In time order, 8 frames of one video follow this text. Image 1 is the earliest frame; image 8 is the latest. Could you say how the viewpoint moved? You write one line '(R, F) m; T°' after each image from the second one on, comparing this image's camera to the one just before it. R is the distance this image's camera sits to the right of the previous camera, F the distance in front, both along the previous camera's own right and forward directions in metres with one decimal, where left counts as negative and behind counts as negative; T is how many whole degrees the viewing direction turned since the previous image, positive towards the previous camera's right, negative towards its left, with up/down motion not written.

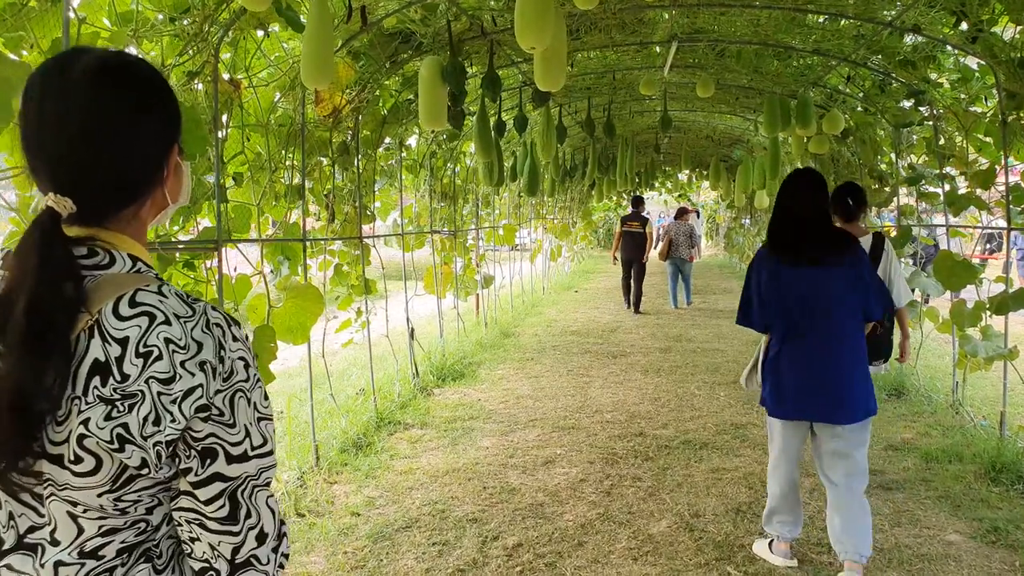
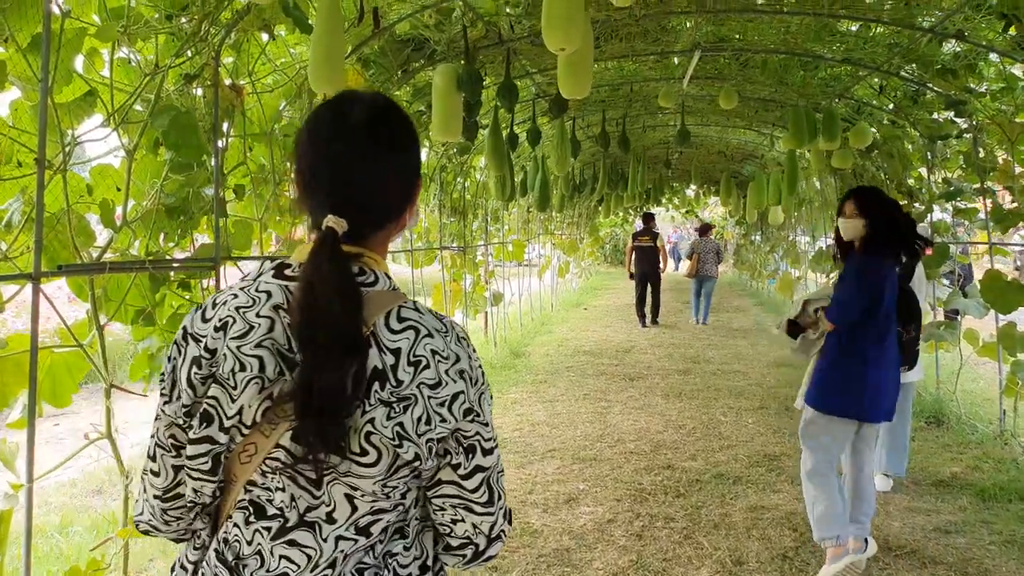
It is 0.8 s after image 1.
(-0.1, +0.2) m; 0°
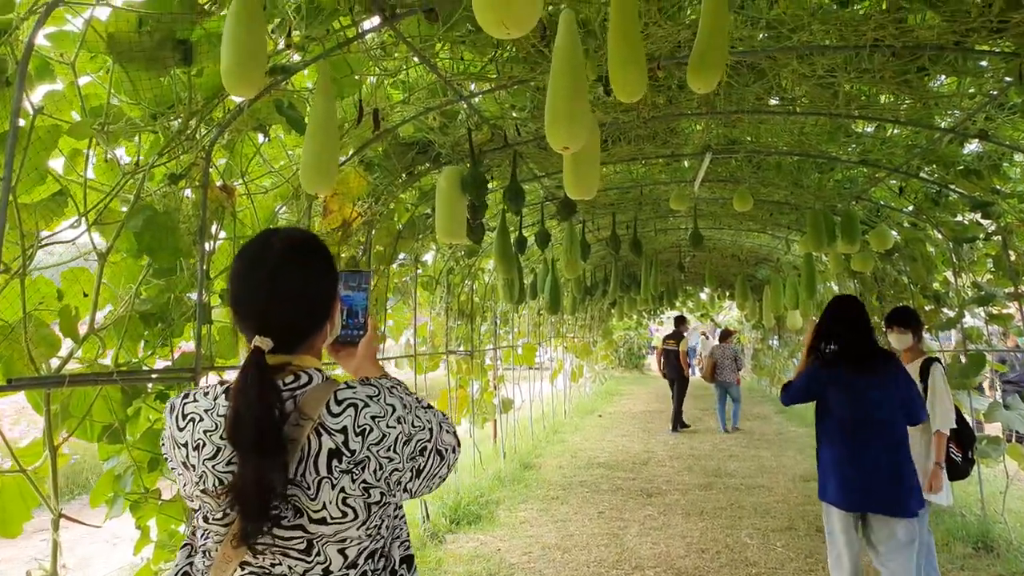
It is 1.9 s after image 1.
(0.0, +0.2) m; -1°
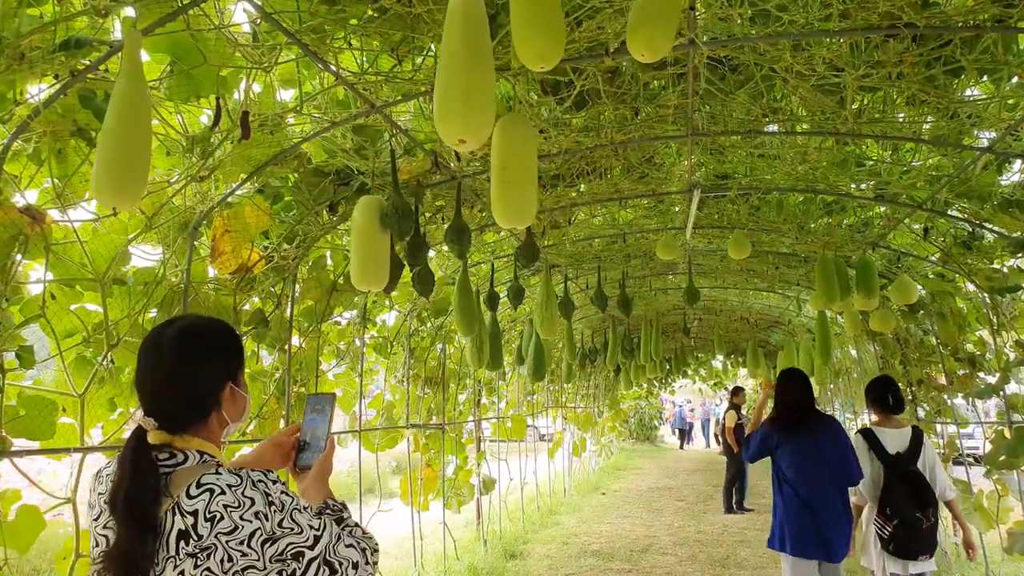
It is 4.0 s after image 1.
(+0.3, +0.6) m; -1°
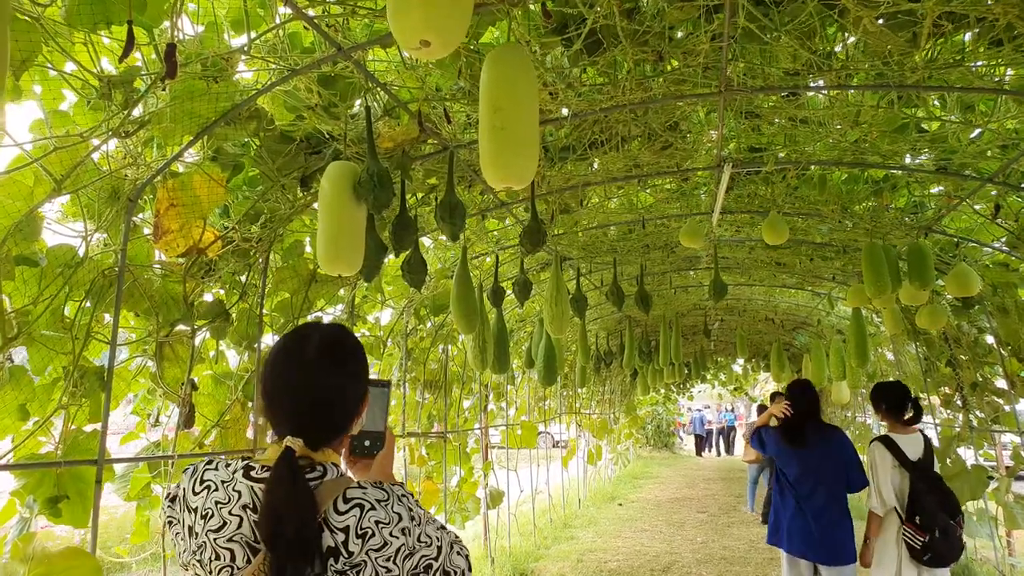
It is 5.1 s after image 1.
(0.0, +0.4) m; -1°
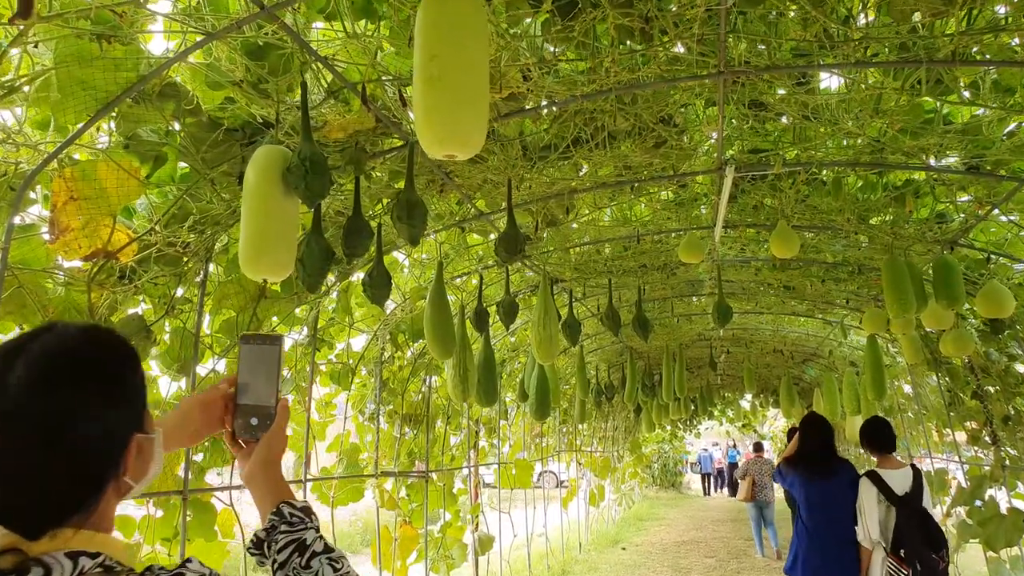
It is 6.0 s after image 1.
(+0.1, +0.3) m; 0°
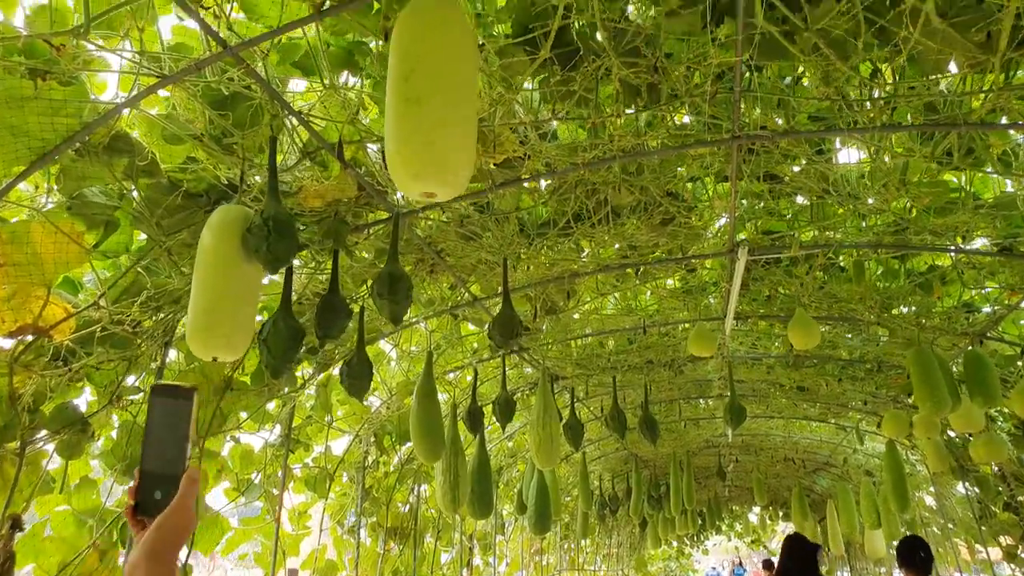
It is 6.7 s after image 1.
(0.0, +0.3) m; 0°
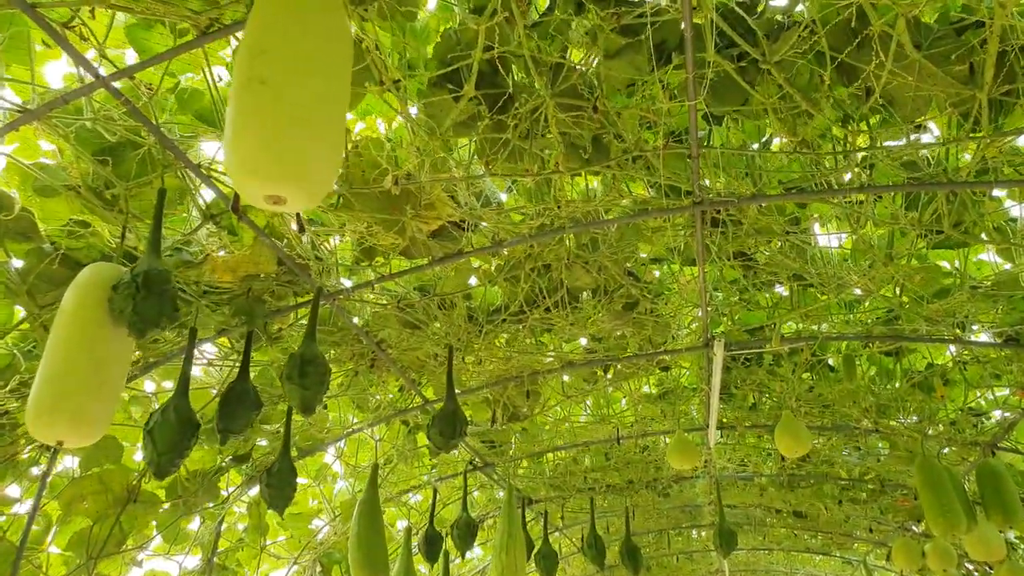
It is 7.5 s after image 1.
(+0.1, +0.3) m; 0°
